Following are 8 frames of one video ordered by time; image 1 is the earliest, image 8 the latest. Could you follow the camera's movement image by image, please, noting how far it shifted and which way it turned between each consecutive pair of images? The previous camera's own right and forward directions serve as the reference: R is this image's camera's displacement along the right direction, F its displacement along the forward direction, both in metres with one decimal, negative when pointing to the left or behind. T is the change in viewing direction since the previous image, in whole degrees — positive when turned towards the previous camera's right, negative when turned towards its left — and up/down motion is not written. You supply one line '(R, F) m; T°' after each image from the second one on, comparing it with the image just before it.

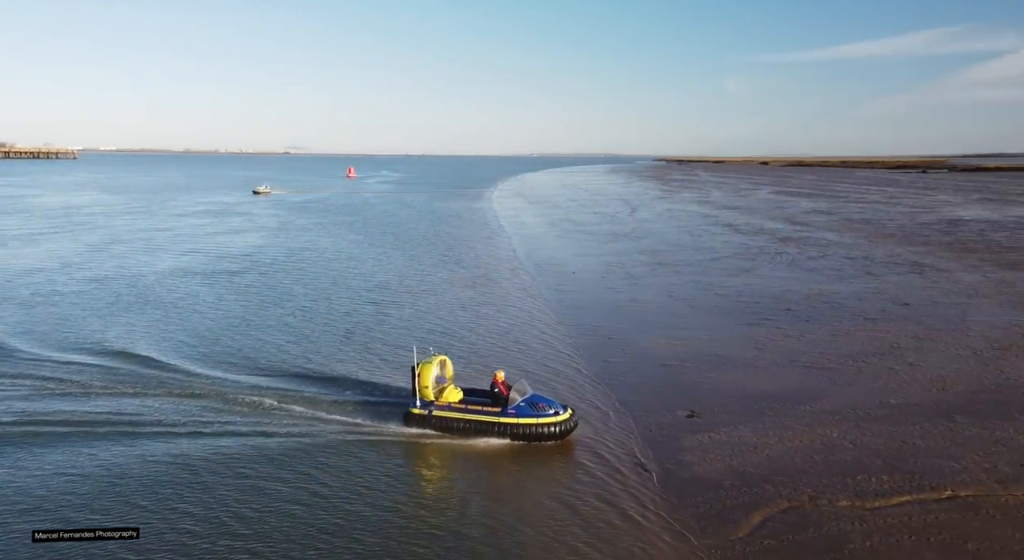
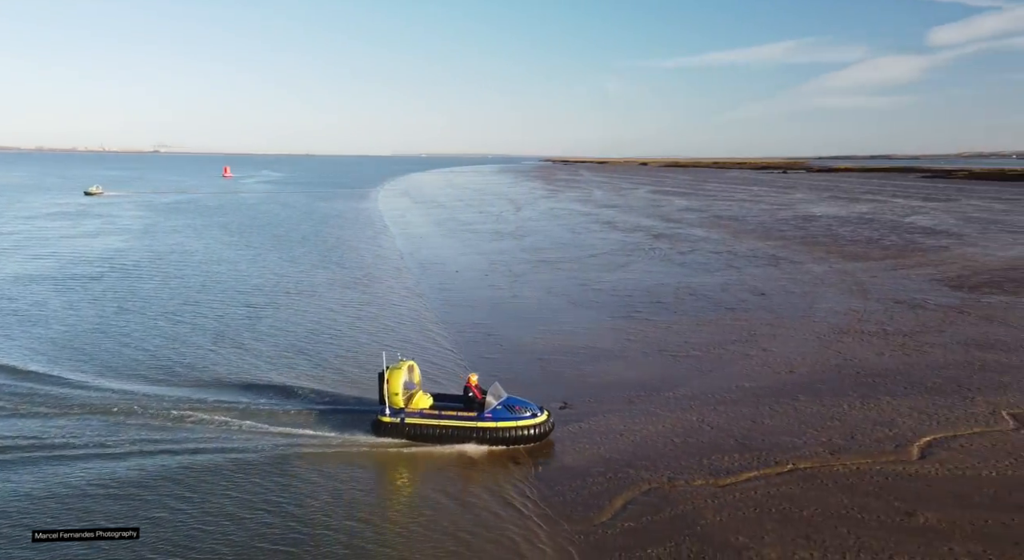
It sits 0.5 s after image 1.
(+0.3, 0.0) m; +9°
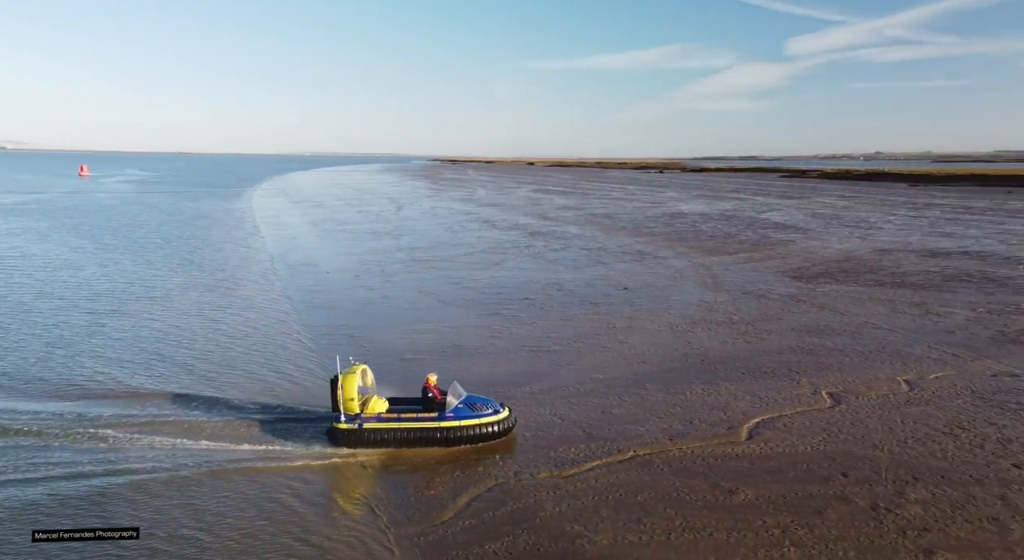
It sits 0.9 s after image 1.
(+0.7, 0.0) m; +9°
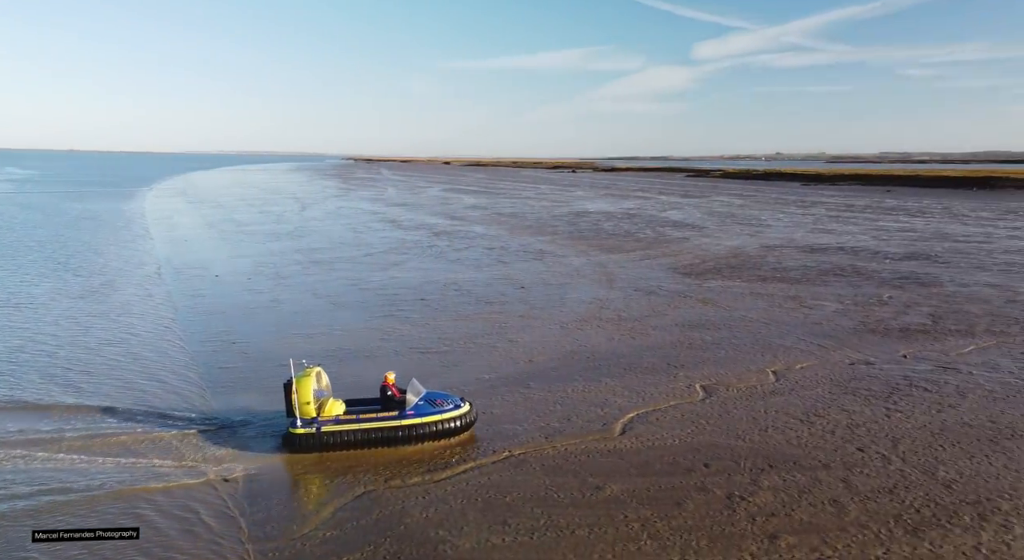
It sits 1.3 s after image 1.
(+0.7, +0.1) m; +7°
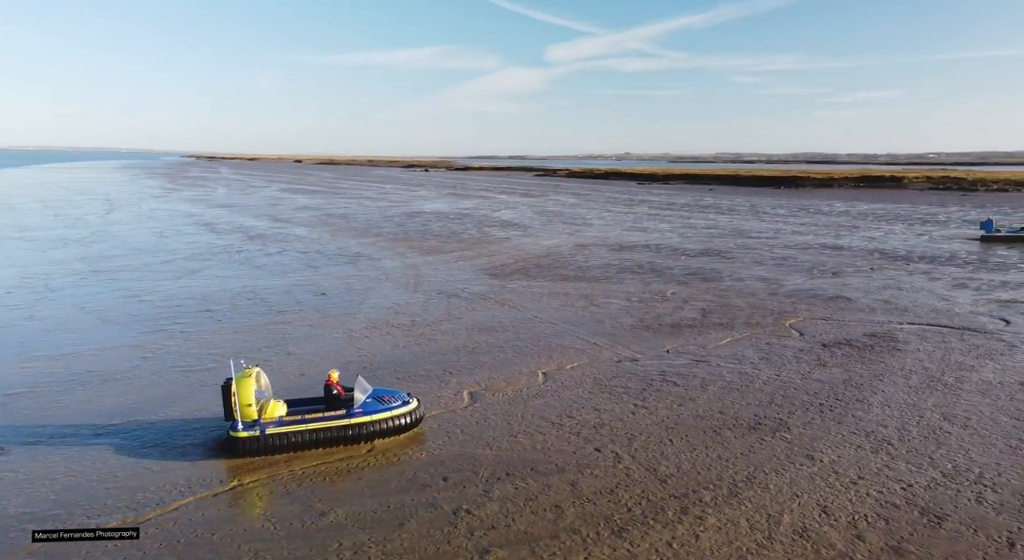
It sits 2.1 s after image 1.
(+1.7, +0.2) m; +12°
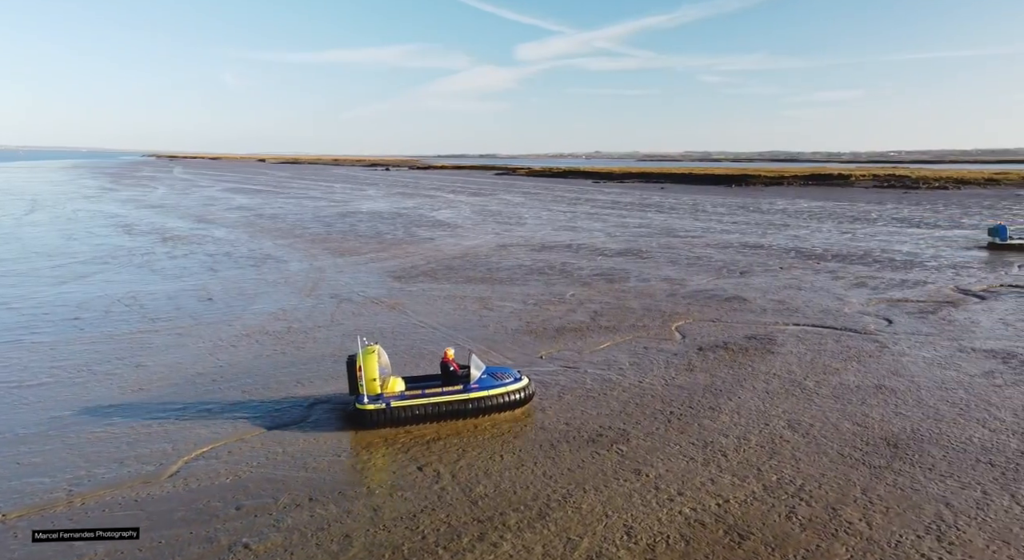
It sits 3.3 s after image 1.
(+2.0, +0.5) m; +3°
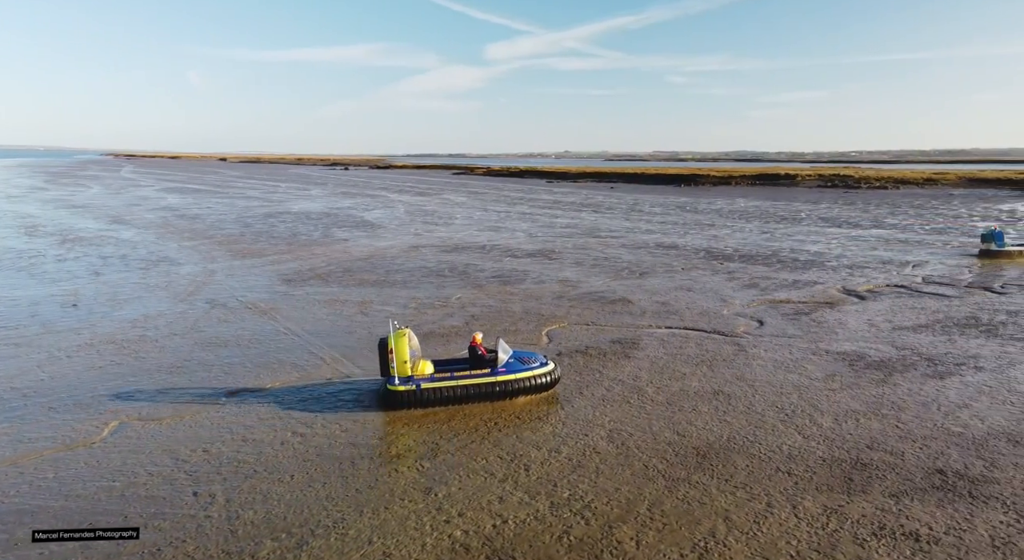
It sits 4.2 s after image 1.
(+2.2, +0.4) m; +3°
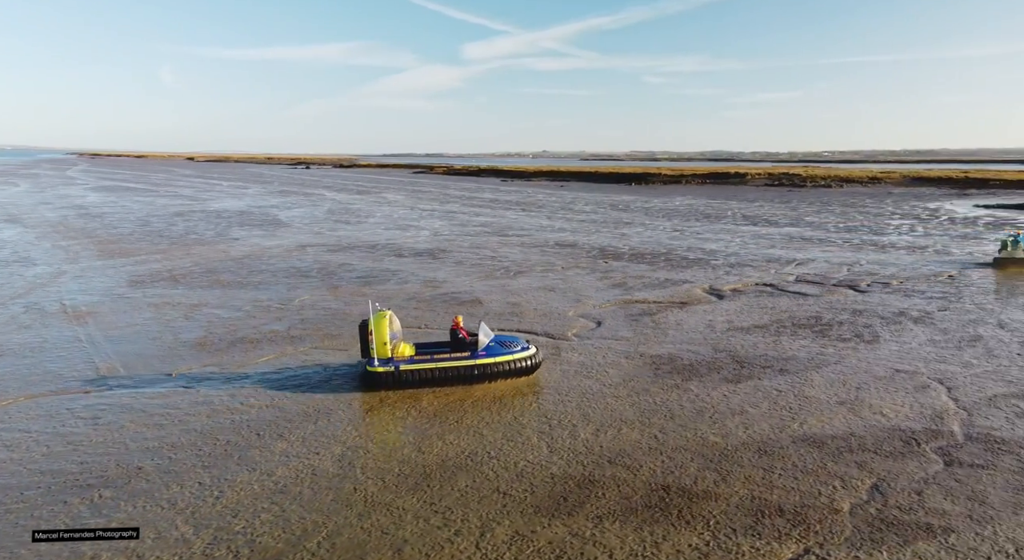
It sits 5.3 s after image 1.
(+3.1, +0.8) m; +3°
